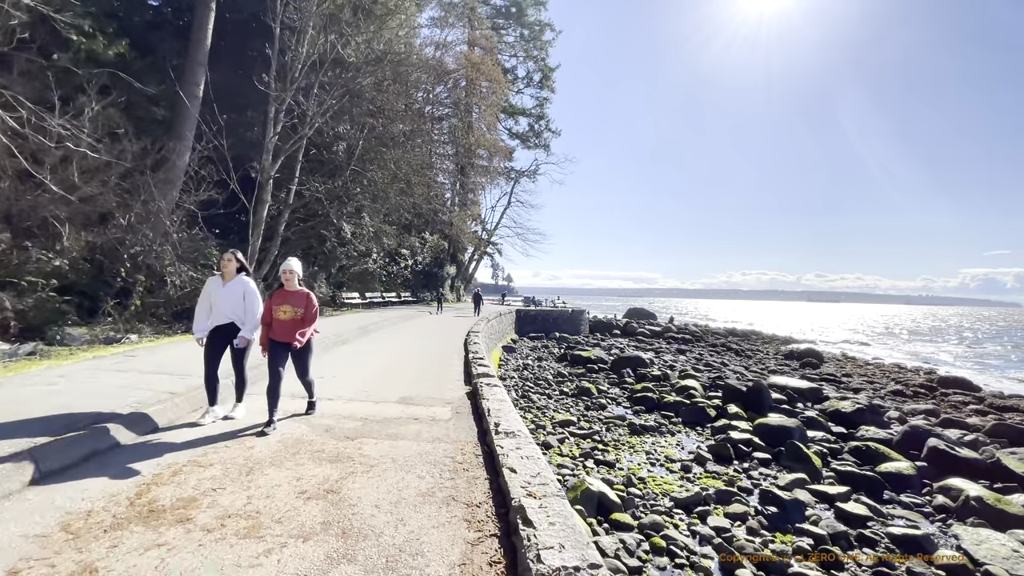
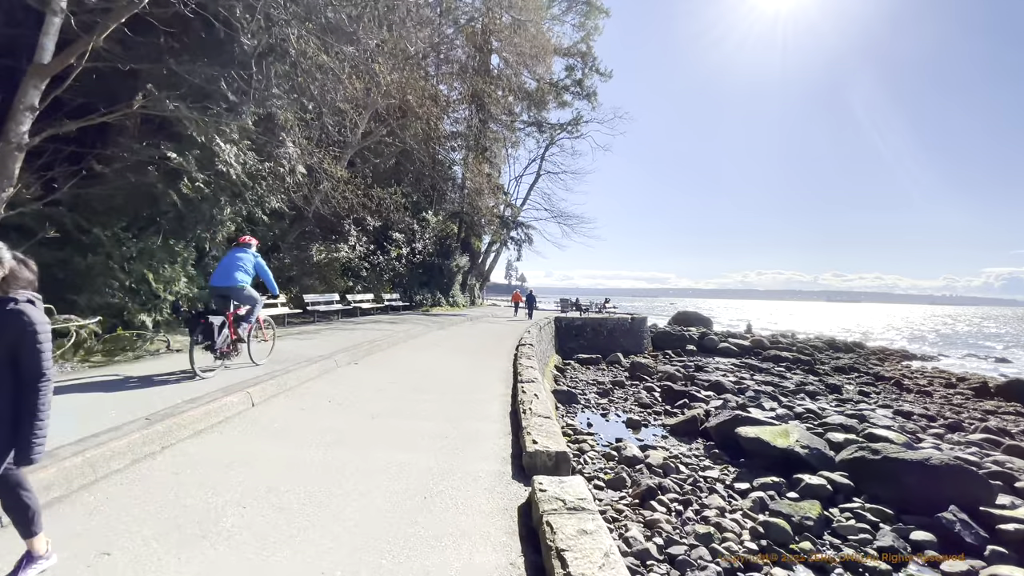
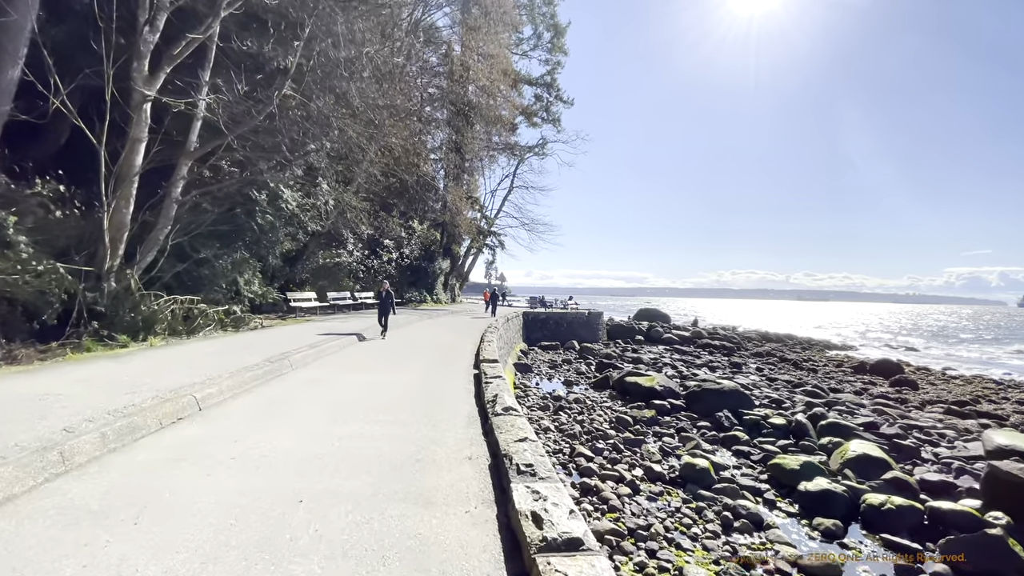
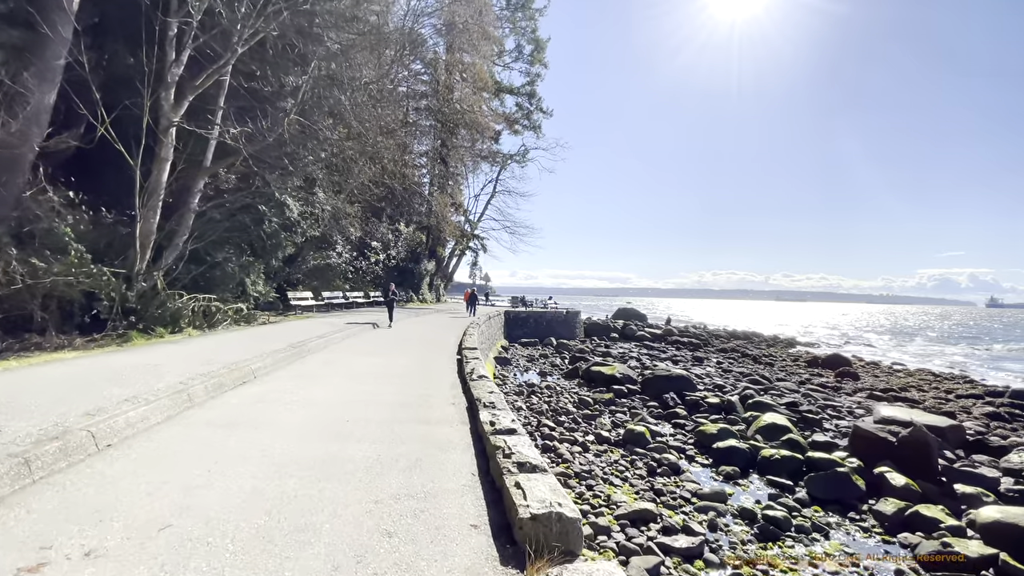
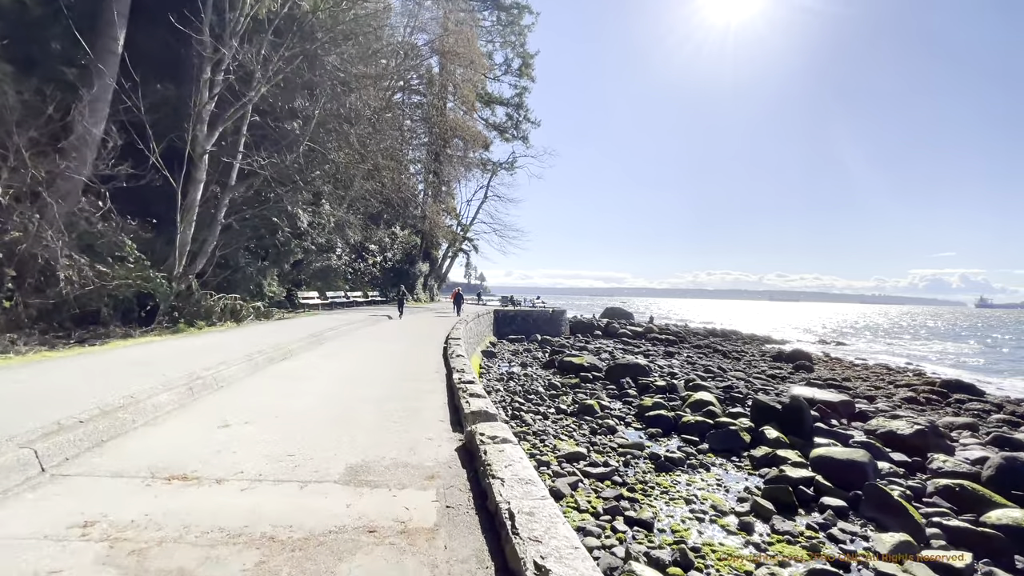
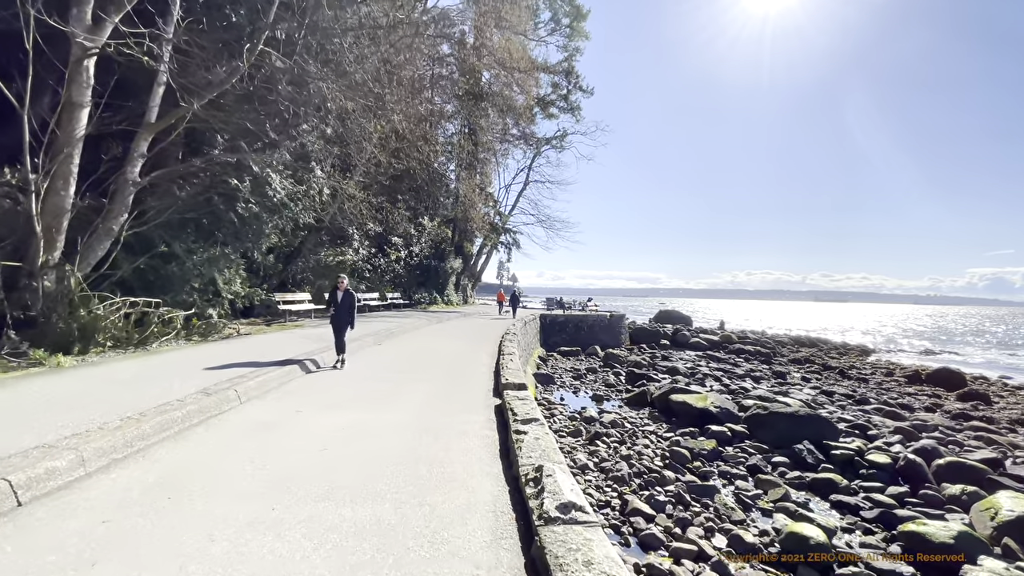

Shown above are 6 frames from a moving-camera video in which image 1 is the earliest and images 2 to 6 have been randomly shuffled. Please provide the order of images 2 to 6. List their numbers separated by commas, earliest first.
5, 4, 3, 6, 2
